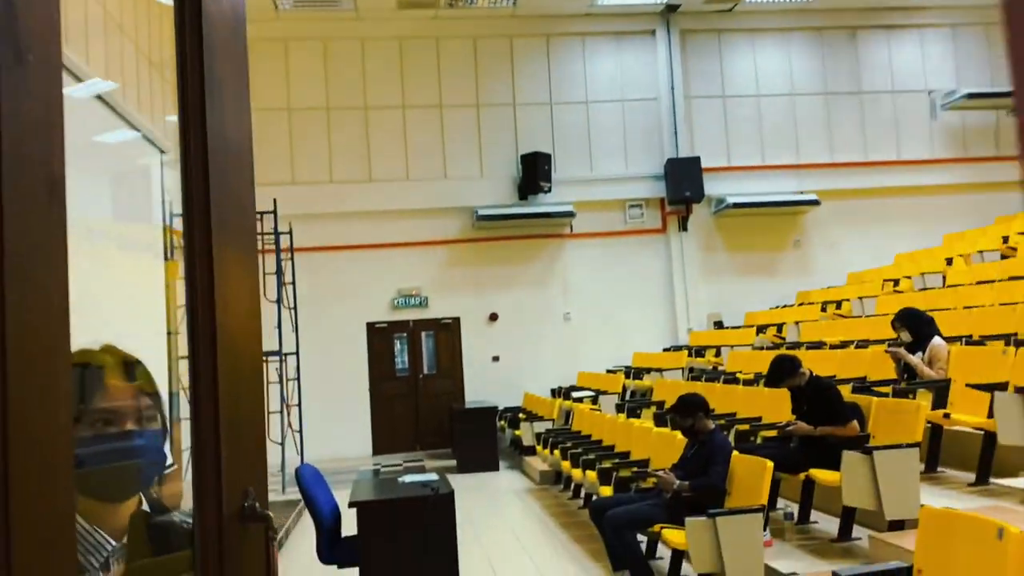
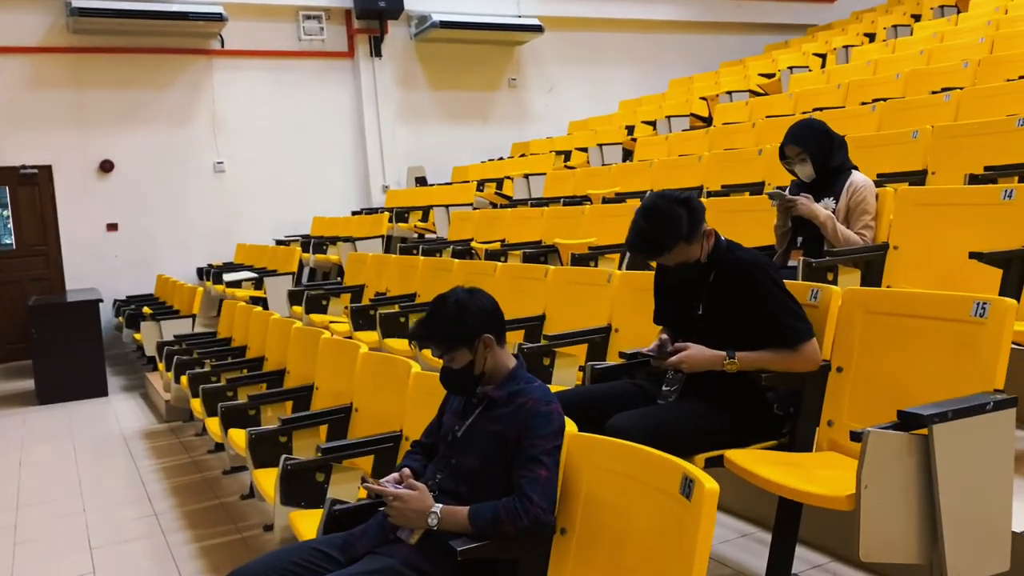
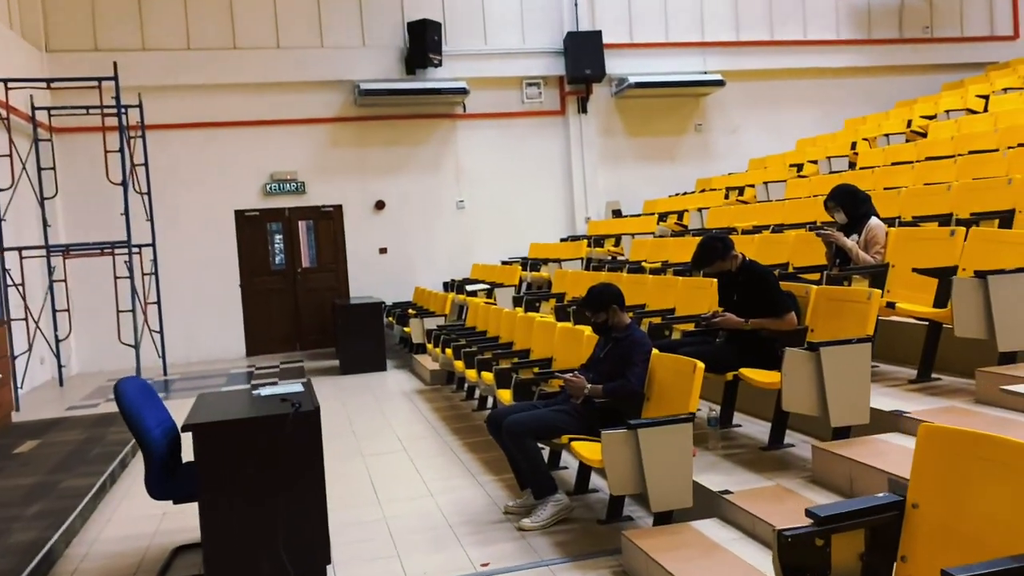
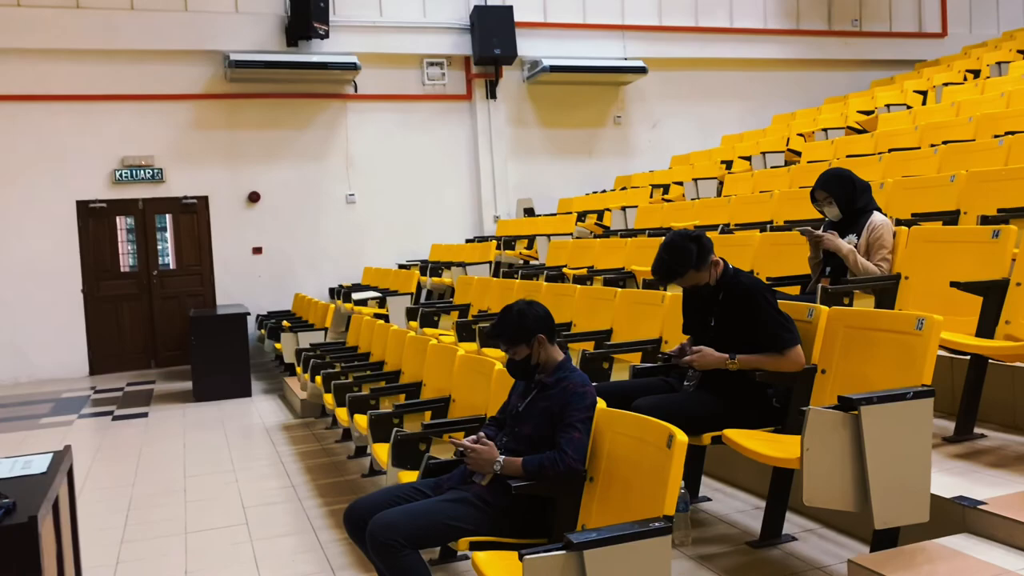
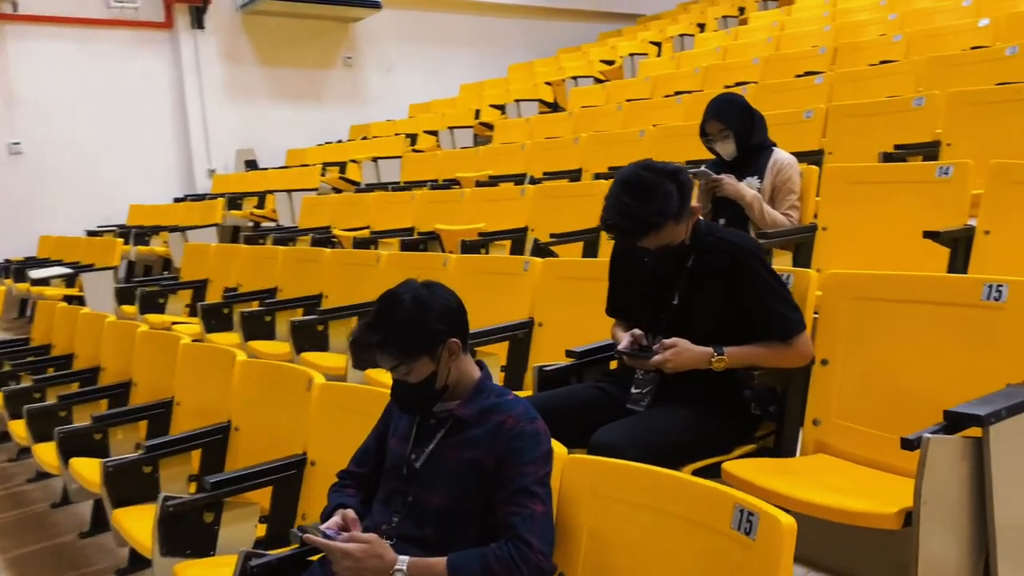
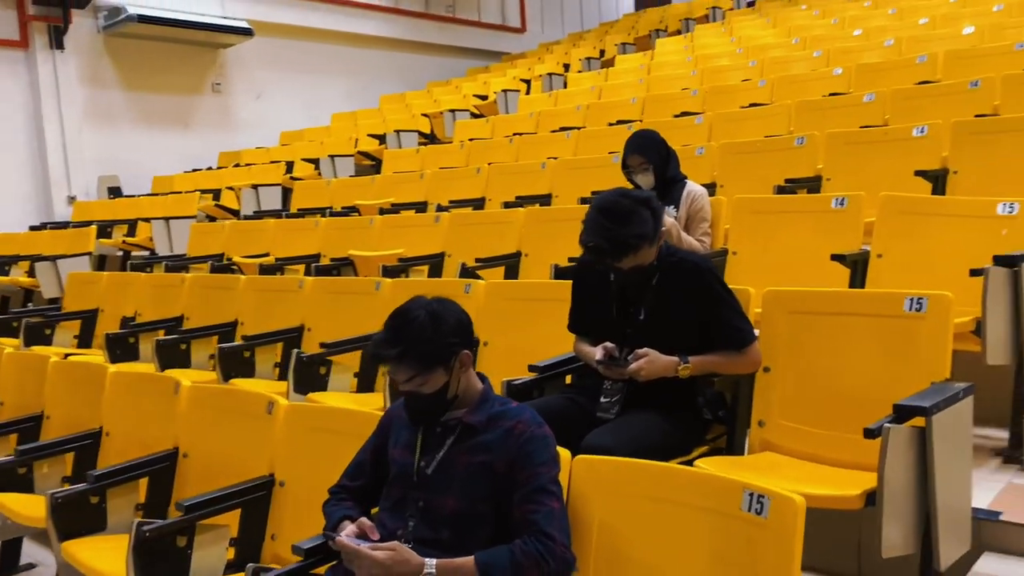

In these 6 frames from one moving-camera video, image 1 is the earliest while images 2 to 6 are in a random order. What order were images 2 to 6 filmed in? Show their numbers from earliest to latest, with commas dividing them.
3, 4, 2, 5, 6
